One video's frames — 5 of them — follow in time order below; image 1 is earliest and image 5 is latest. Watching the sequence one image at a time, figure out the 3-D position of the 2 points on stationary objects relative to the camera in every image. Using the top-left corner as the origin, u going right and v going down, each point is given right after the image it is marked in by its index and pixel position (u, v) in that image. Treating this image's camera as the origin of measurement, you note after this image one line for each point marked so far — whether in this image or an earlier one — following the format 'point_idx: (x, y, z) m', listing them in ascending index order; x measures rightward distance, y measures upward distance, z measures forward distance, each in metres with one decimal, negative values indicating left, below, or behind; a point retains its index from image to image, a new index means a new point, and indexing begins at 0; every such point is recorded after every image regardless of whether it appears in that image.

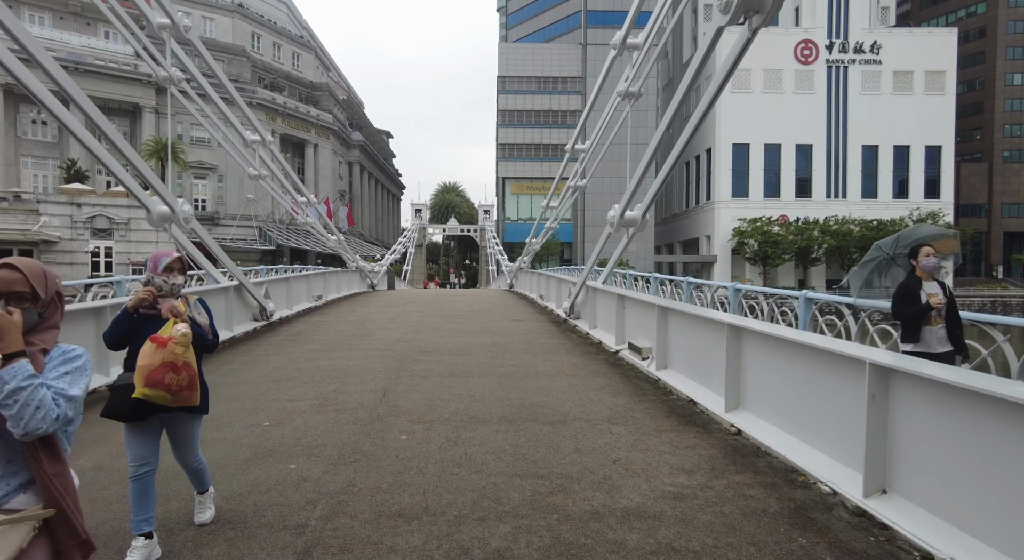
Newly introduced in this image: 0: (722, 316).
0: (+1.9, -0.3, +5.1) m
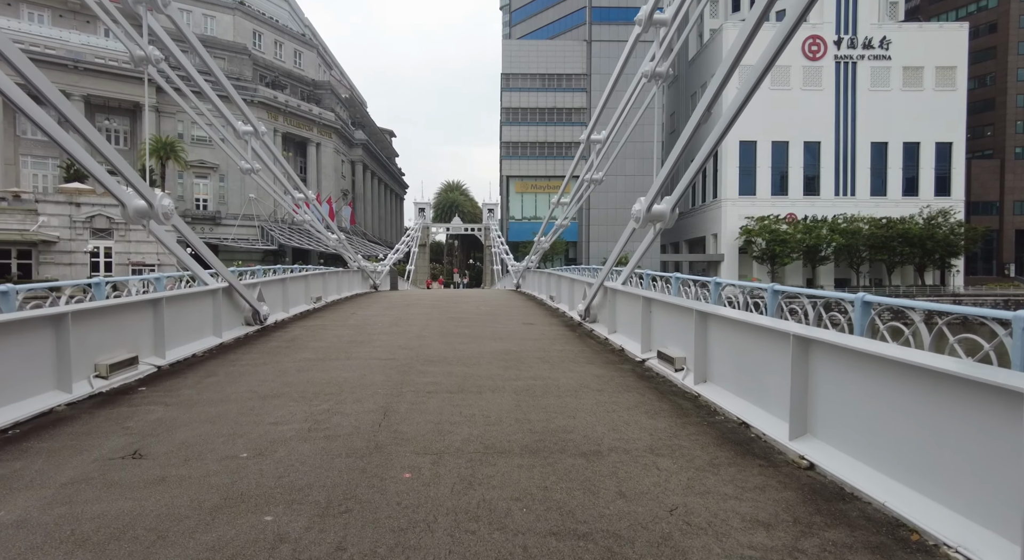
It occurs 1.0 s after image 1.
0: (+2.1, -0.3, +4.3) m
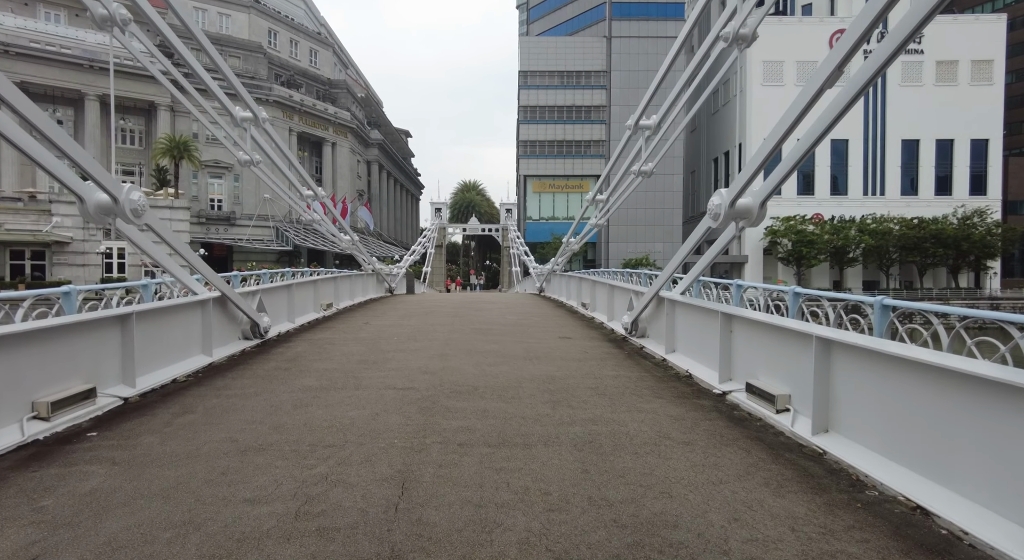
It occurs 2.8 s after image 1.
0: (+2.5, -0.5, +2.9) m
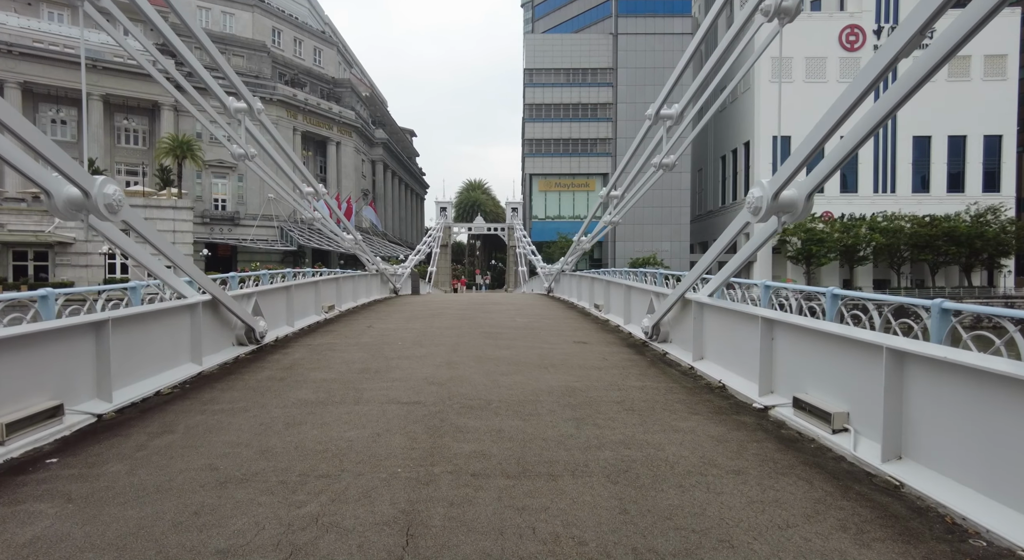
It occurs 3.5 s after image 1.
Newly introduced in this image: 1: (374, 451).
0: (+2.6, -0.5, +2.3) m
1: (-1.0, -1.2, +4.0) m
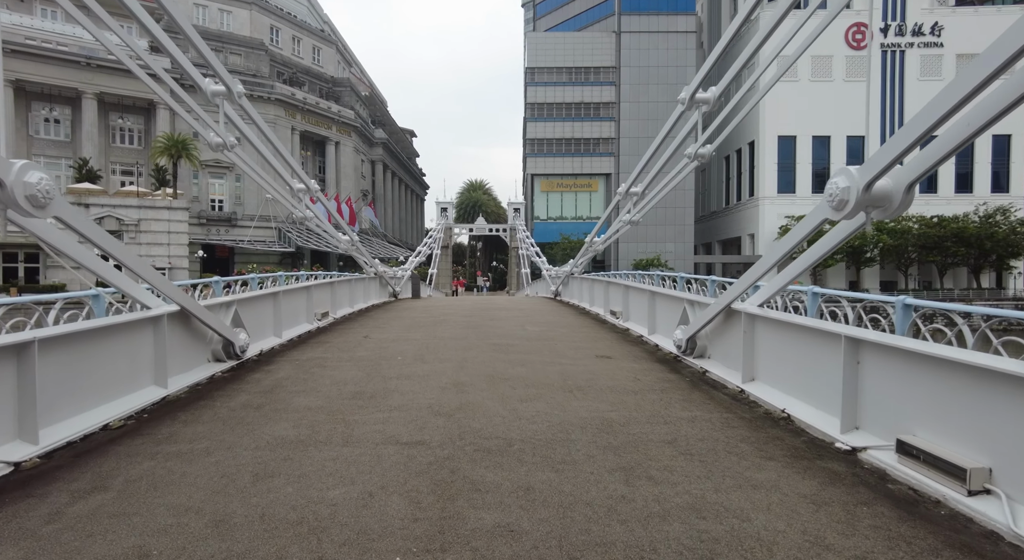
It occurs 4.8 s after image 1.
0: (+2.8, -0.5, +1.2) m
1: (-0.8, -1.3, +3.0) m
